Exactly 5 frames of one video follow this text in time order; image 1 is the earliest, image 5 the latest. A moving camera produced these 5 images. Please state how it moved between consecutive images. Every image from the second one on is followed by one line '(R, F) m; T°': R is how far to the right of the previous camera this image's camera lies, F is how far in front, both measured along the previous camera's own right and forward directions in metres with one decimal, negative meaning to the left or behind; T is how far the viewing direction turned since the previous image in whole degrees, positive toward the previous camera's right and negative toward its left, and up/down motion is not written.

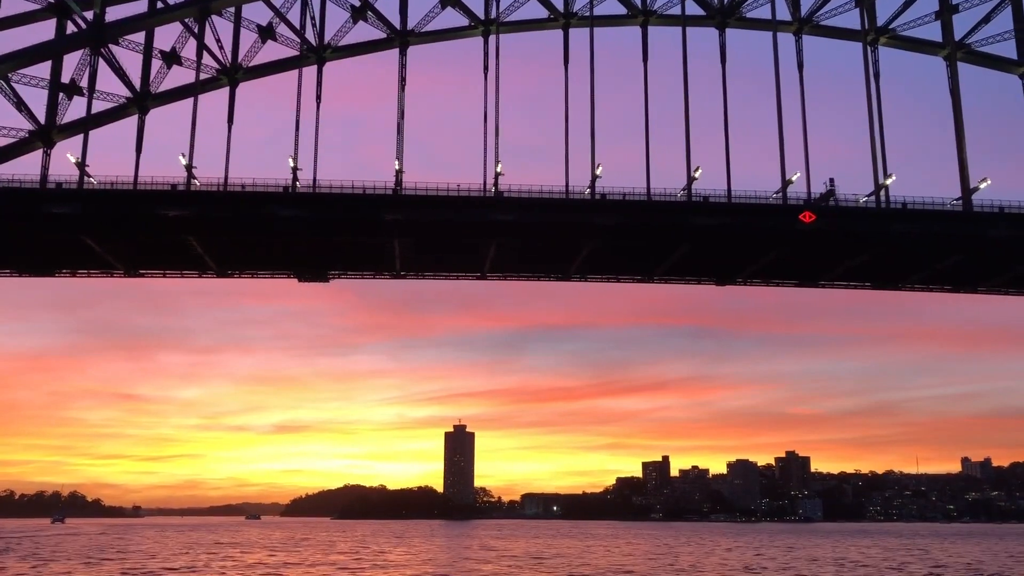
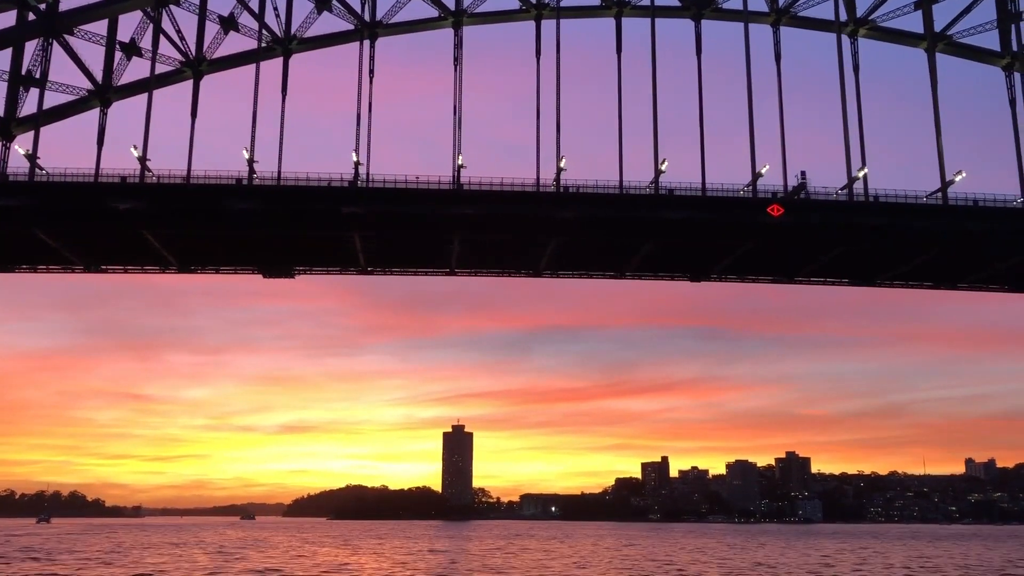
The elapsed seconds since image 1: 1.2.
(+2.0, +1.0) m; 0°
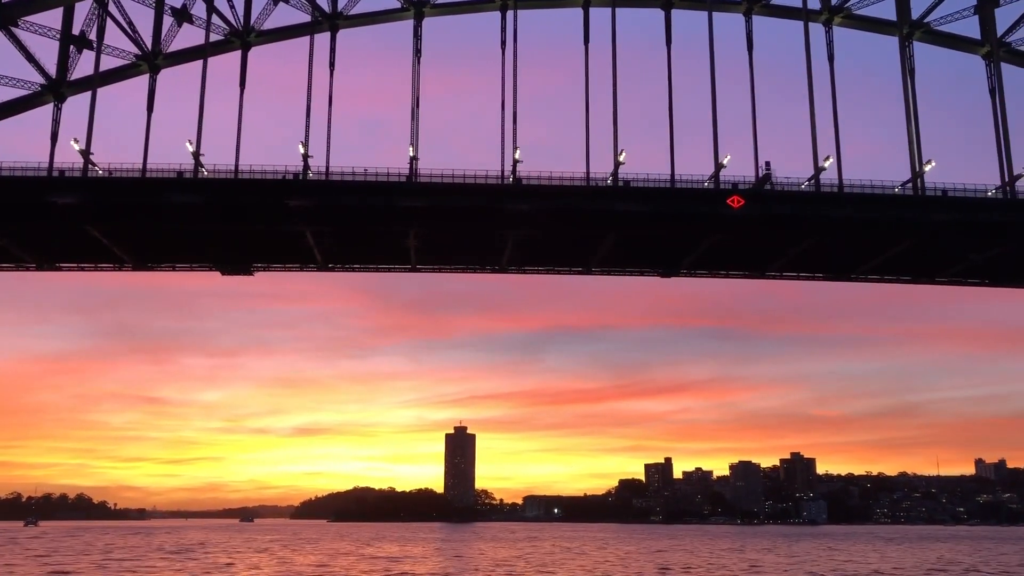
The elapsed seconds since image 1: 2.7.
(+2.5, +1.2) m; -1°
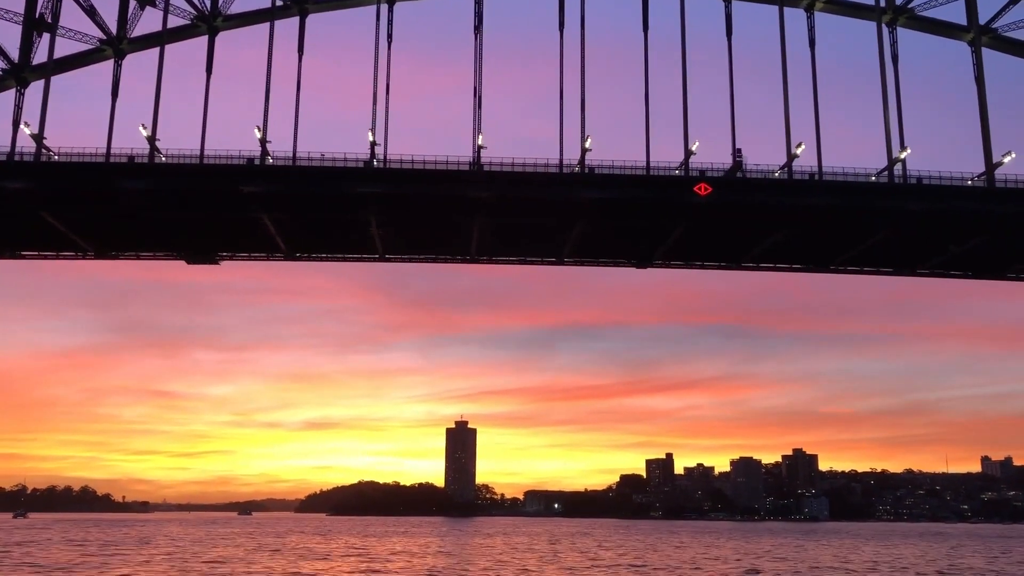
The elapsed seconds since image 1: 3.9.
(+2.0, +1.0) m; -1°
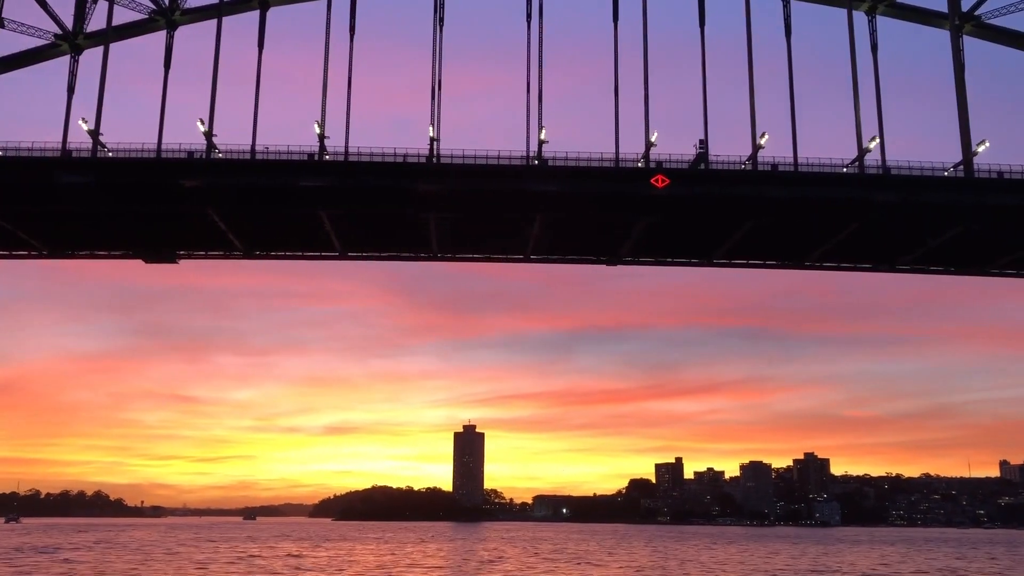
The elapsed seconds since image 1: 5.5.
(+2.7, +1.4) m; -1°
